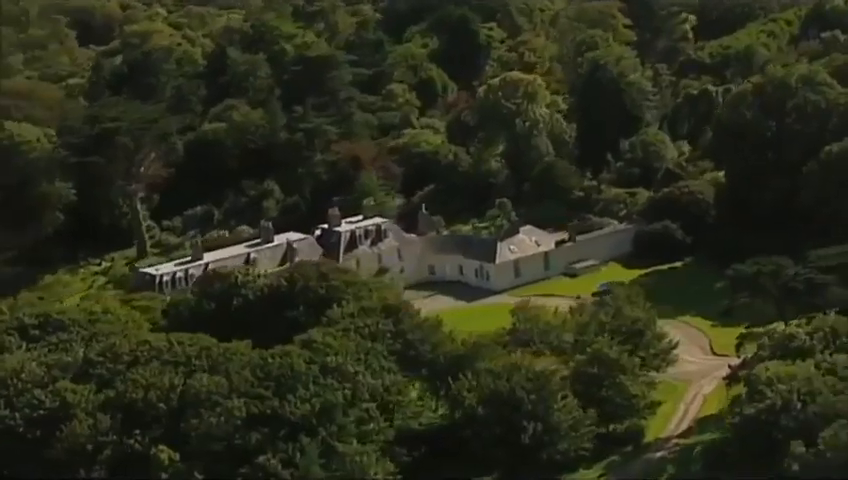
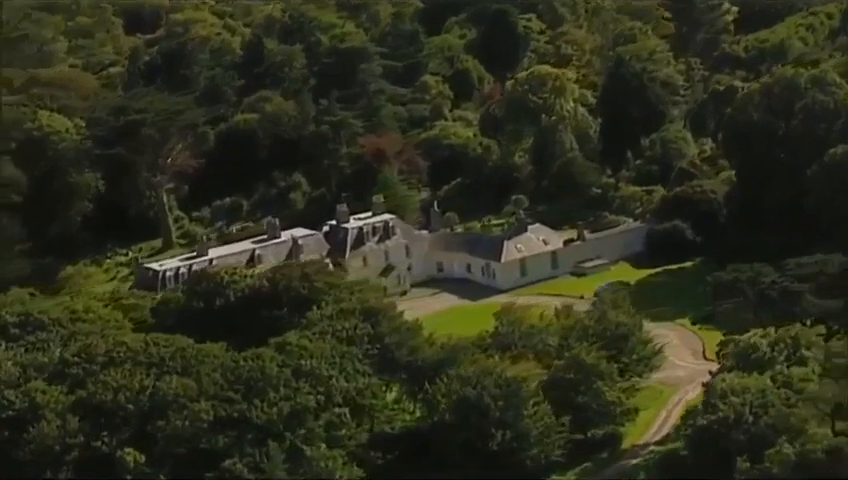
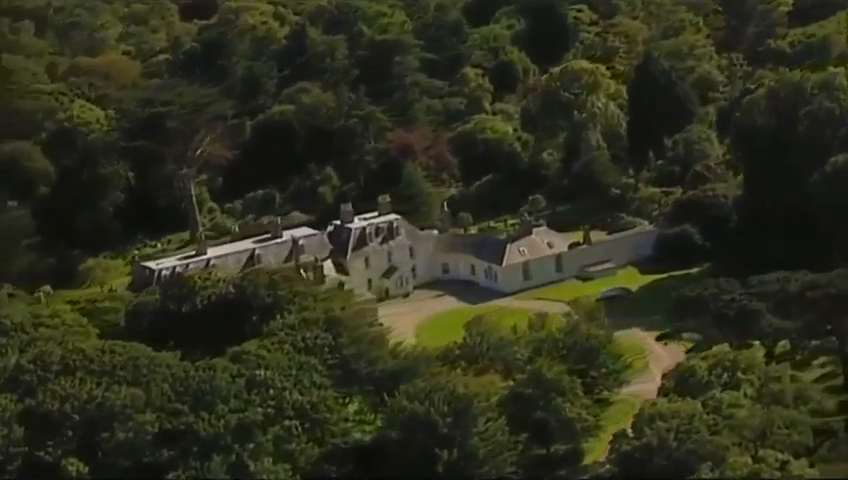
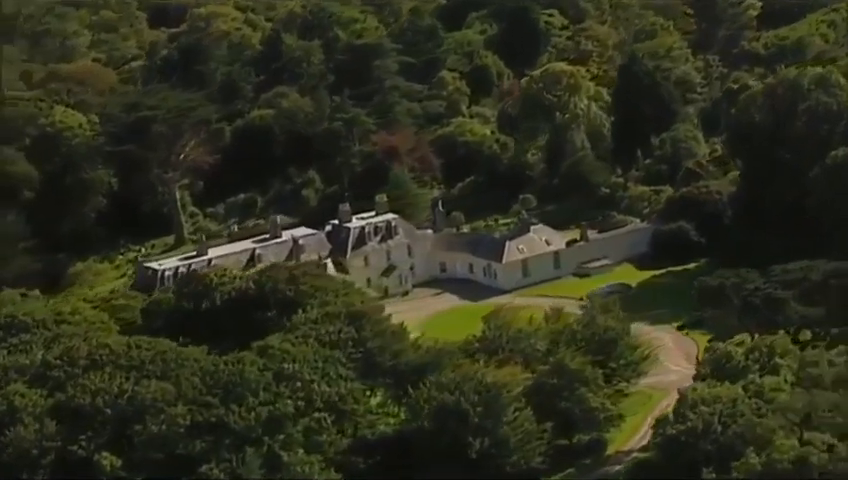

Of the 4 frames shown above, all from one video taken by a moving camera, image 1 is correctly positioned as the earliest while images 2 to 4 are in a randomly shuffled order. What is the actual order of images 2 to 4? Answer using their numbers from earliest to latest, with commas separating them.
2, 4, 3
